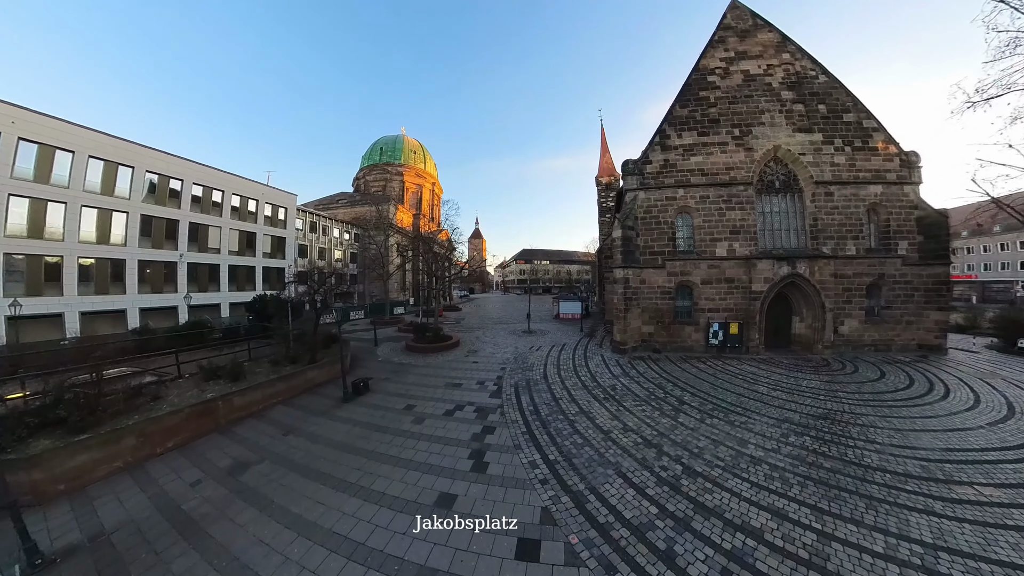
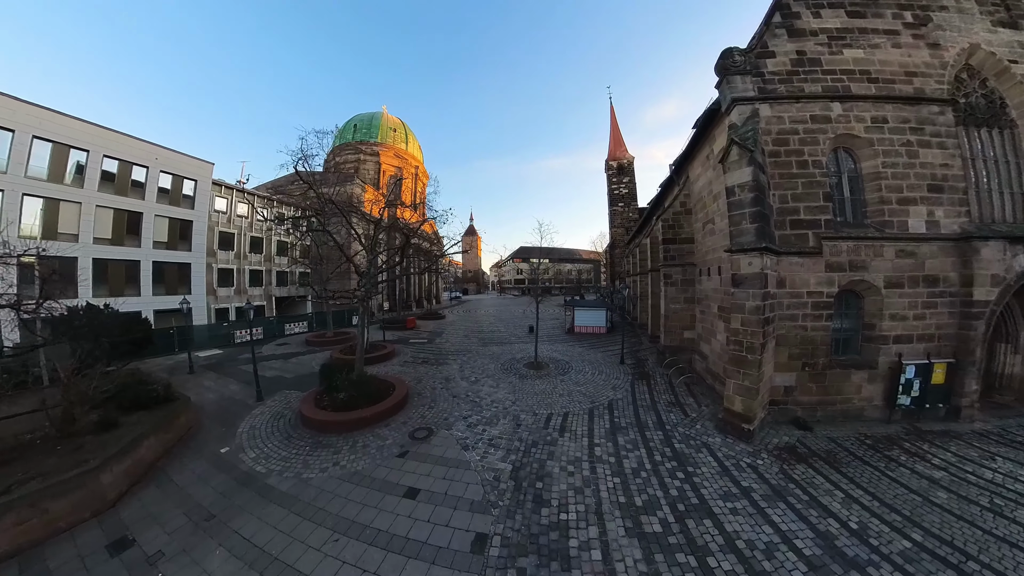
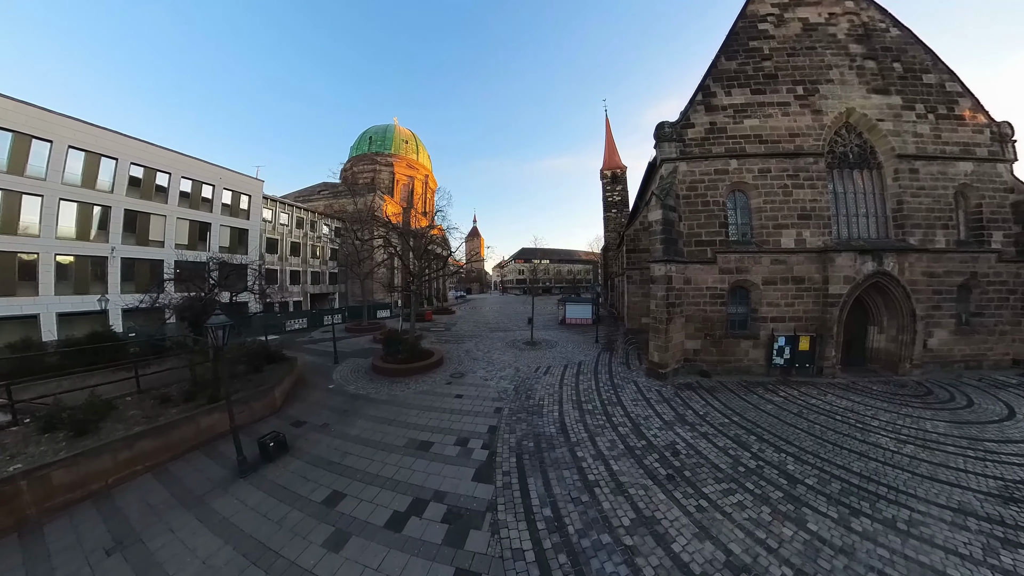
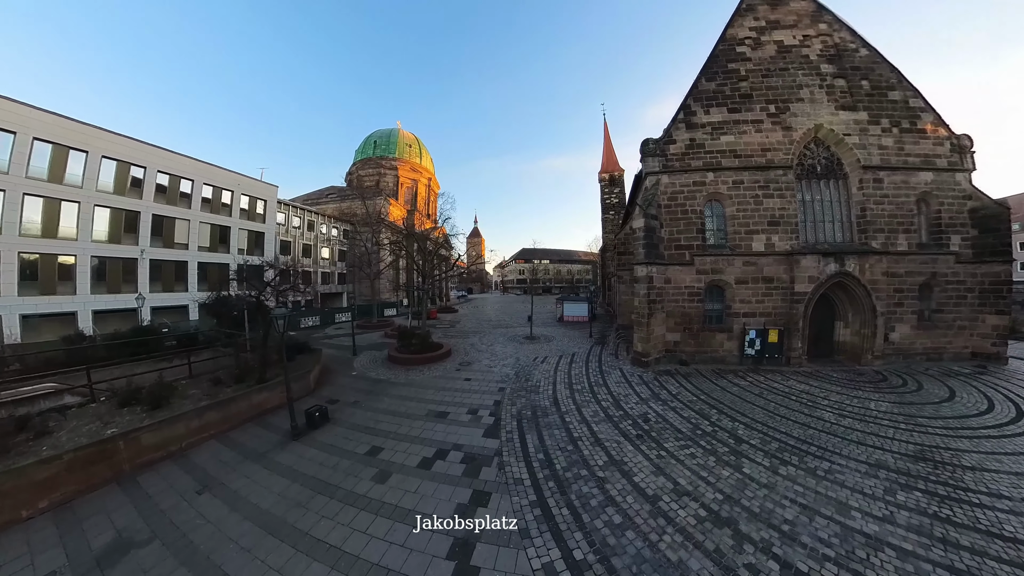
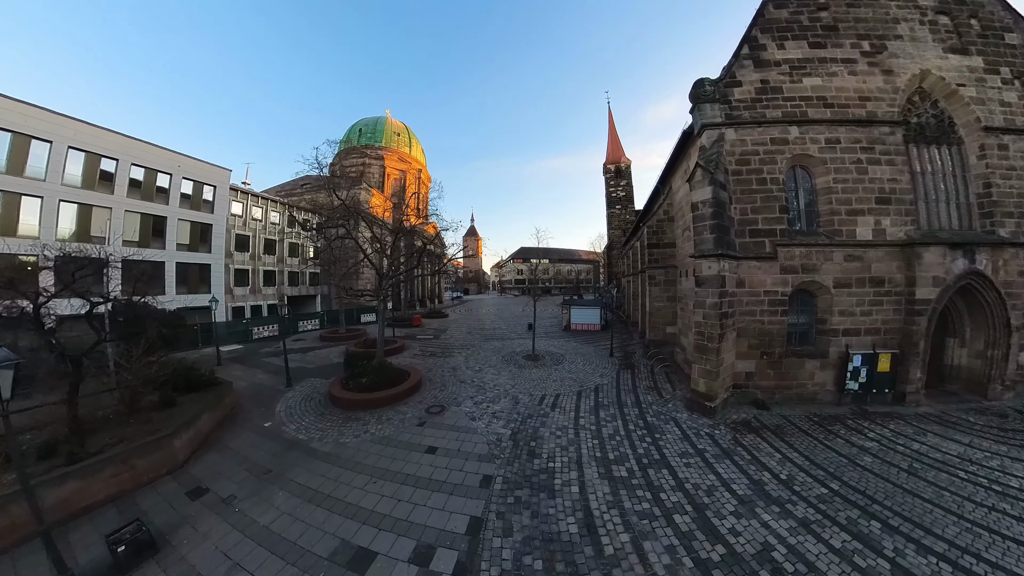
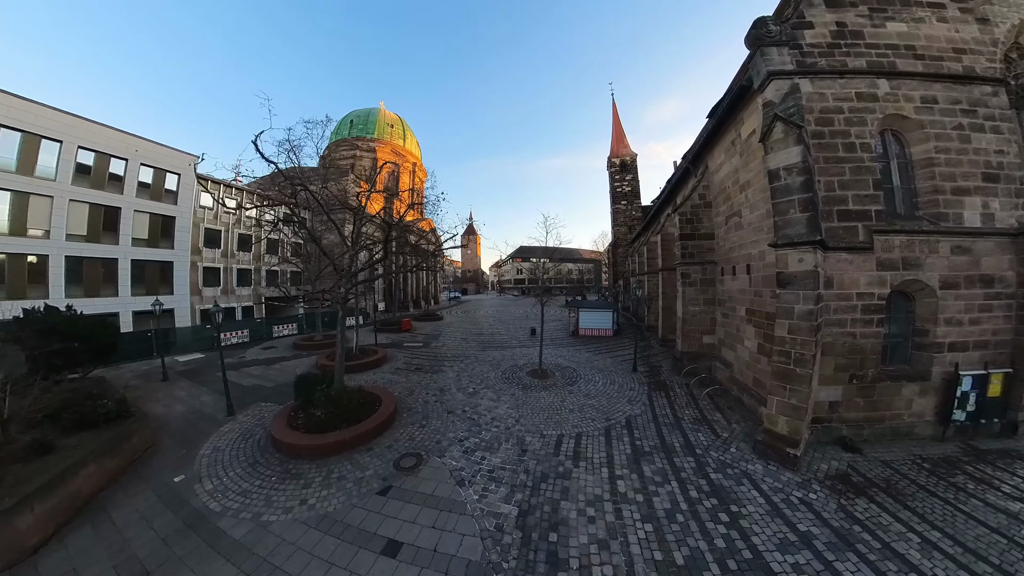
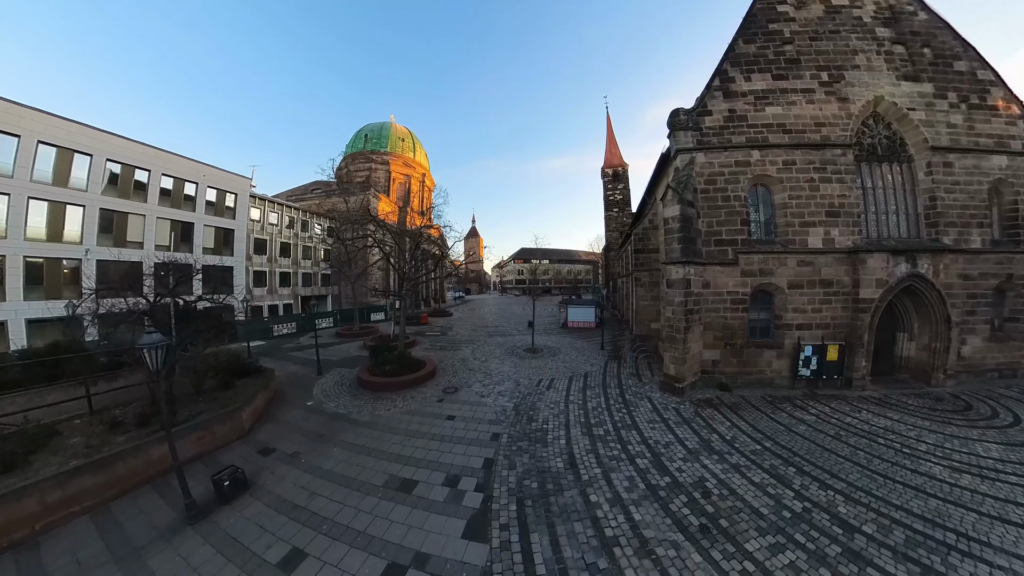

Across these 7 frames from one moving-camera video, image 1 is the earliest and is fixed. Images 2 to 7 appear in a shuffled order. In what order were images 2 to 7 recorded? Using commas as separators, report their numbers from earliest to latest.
4, 3, 7, 5, 2, 6
